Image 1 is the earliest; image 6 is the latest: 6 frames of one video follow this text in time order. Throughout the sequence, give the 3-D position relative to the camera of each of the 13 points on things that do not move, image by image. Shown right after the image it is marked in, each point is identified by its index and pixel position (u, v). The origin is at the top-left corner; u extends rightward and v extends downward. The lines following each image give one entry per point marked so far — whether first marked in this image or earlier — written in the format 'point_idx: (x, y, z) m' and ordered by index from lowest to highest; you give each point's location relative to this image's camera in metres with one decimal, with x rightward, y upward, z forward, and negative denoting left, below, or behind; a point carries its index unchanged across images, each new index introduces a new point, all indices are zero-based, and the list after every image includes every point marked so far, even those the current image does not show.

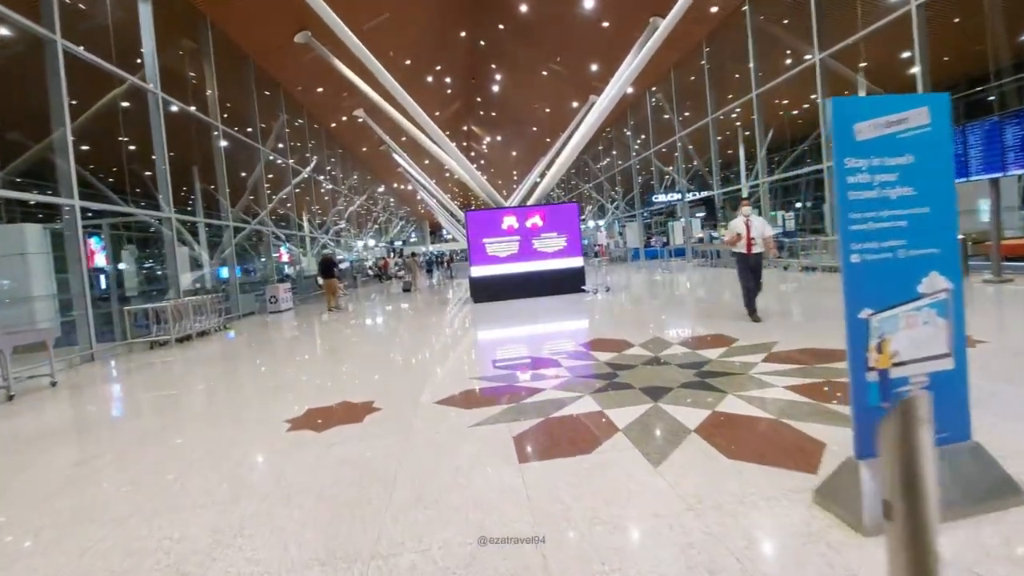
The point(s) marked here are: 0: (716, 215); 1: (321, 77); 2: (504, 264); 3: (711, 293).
0: (+7.5, +2.5, +17.7) m
1: (-6.0, +6.7, +15.8) m
2: (0.0, +0.5, +10.6) m
3: (+4.6, -0.1, +11.9) m
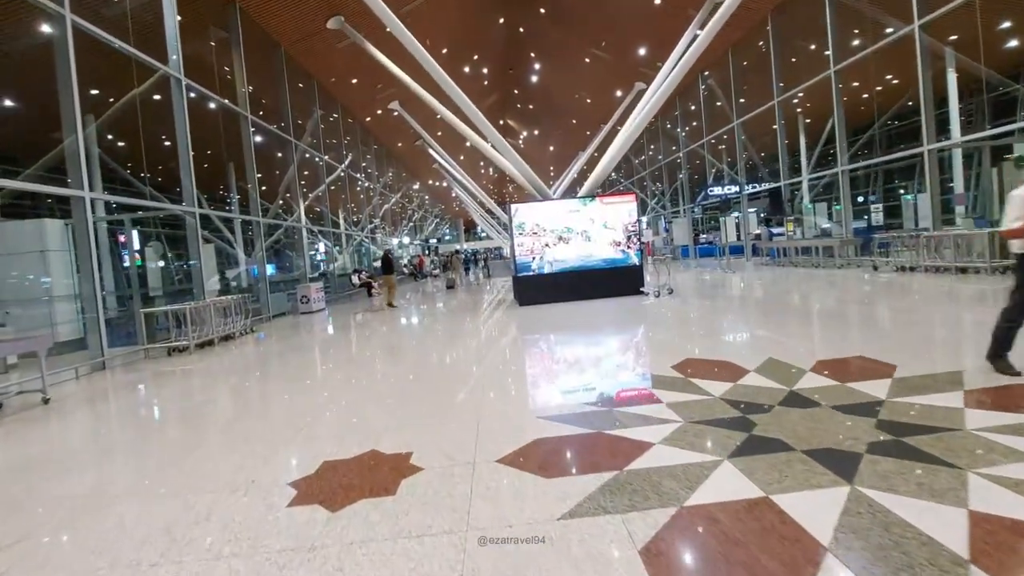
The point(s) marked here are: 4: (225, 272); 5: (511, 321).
0: (+8.9, +2.5, +16.3) m
1: (-4.8, +6.7, +15.3) m
2: (+0.8, +0.5, +9.8) m
3: (+5.5, -0.1, +10.7) m
4: (-6.5, +0.4, +11.2) m
5: (0.0, -0.6, +8.8) m
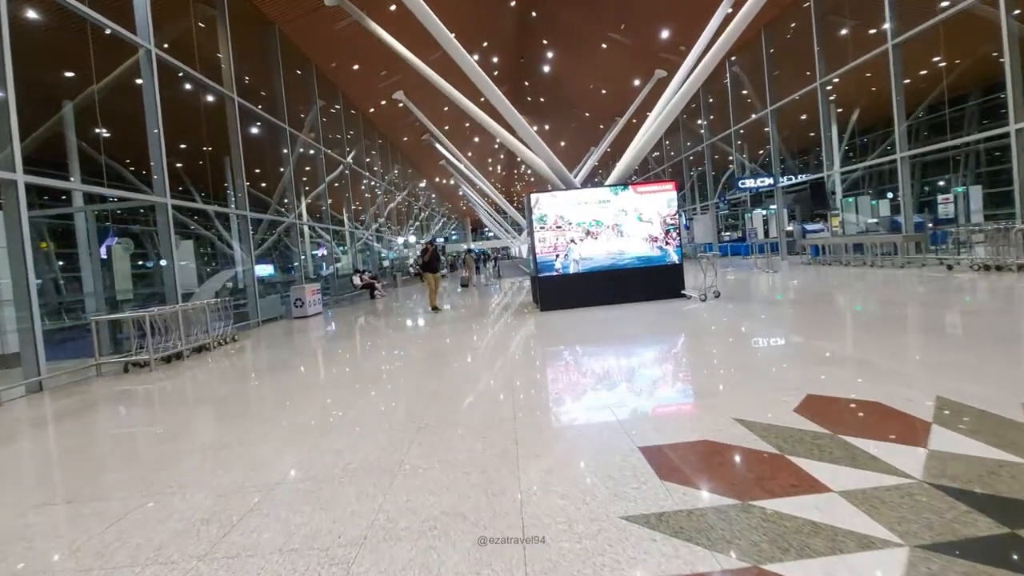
0: (+9.2, +2.5, +15.2) m
1: (-4.4, +6.7, +14.3) m
2: (+1.1, +0.4, +8.8) m
3: (+5.8, -0.1, +9.6) m
4: (-6.2, +0.4, +10.2) m
5: (+0.3, -0.6, +7.8) m
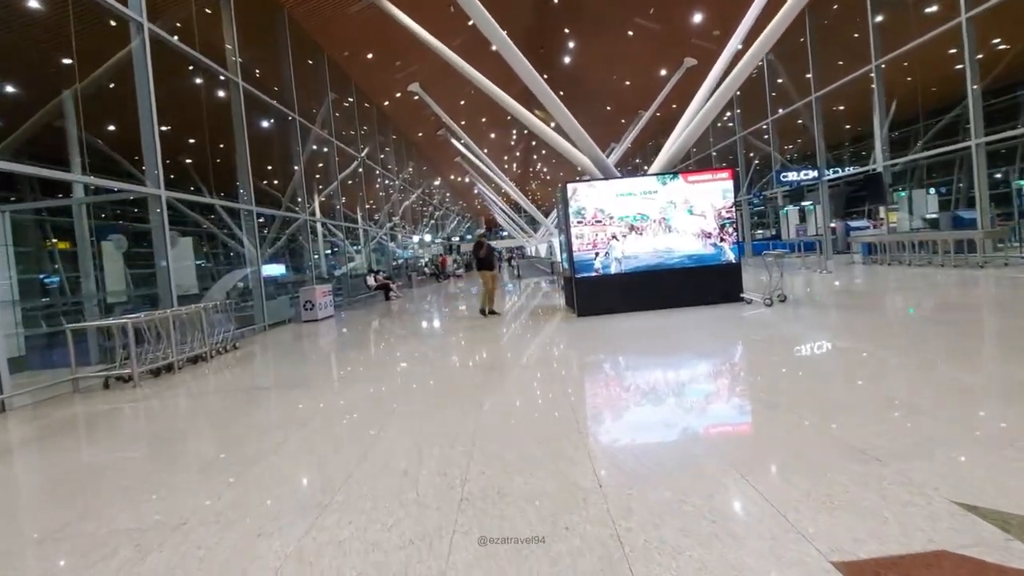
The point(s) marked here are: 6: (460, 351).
0: (+9.8, +2.5, +14.2) m
1: (-3.9, +6.7, +13.7) m
2: (+1.6, +0.4, +8.0) m
3: (+6.3, -0.2, +8.7) m
4: (-5.8, +0.3, +9.7) m
5: (+0.7, -0.7, +7.1) m
6: (-0.7, -0.9, +7.0) m
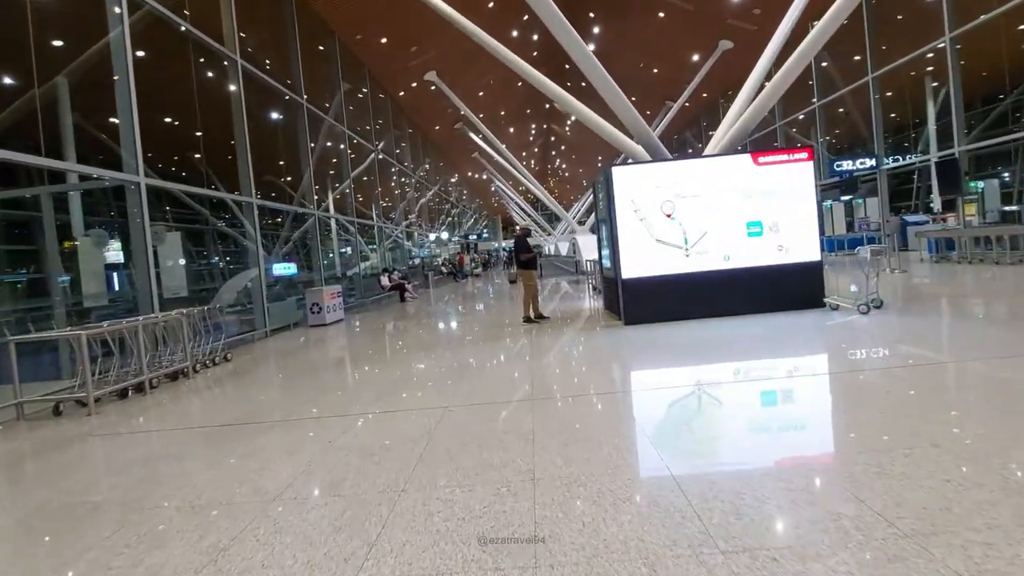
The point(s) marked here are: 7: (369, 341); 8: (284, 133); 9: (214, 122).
0: (+10.4, +2.5, +13.0) m
1: (-3.3, +6.7, +12.9) m
2: (+2.0, +0.4, +7.1) m
3: (+6.7, -0.2, +7.7) m
4: (-5.3, +0.3, +9.0) m
5: (+1.1, -0.7, +6.2) m
6: (-0.4, -0.9, +6.2) m
7: (-2.3, -0.9, +8.3) m
8: (-5.3, +3.6, +11.6) m
9: (-5.5, +3.1, +9.4) m
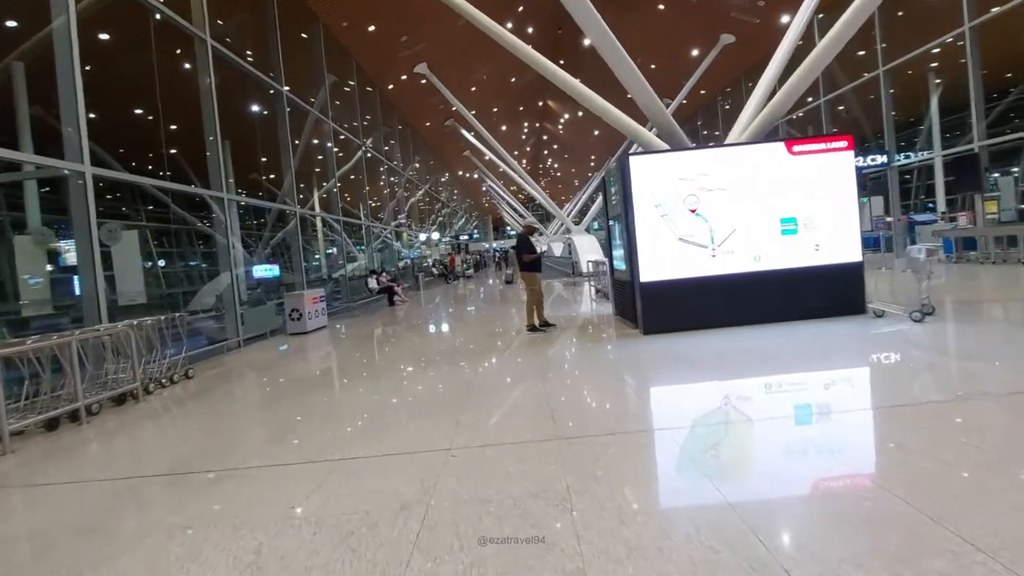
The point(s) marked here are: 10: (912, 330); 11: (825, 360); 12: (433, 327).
0: (+10.3, +2.4, +12.7) m
1: (-3.4, +6.6, +12.3) m
2: (+2.0, +0.3, +6.5) m
3: (+6.7, -0.2, +7.2) m
4: (-5.4, +0.3, +8.3) m
5: (+1.1, -0.7, +5.7) m
6: (-0.3, -1.0, +5.6) m
7: (-2.4, -1.0, +7.7) m
8: (-5.4, +3.5, +11.0) m
9: (-5.6, +3.1, +8.7) m
10: (+4.4, -0.5, +5.5) m
11: (+2.9, -0.7, +4.8) m
12: (-1.5, -0.8, +9.4) m
